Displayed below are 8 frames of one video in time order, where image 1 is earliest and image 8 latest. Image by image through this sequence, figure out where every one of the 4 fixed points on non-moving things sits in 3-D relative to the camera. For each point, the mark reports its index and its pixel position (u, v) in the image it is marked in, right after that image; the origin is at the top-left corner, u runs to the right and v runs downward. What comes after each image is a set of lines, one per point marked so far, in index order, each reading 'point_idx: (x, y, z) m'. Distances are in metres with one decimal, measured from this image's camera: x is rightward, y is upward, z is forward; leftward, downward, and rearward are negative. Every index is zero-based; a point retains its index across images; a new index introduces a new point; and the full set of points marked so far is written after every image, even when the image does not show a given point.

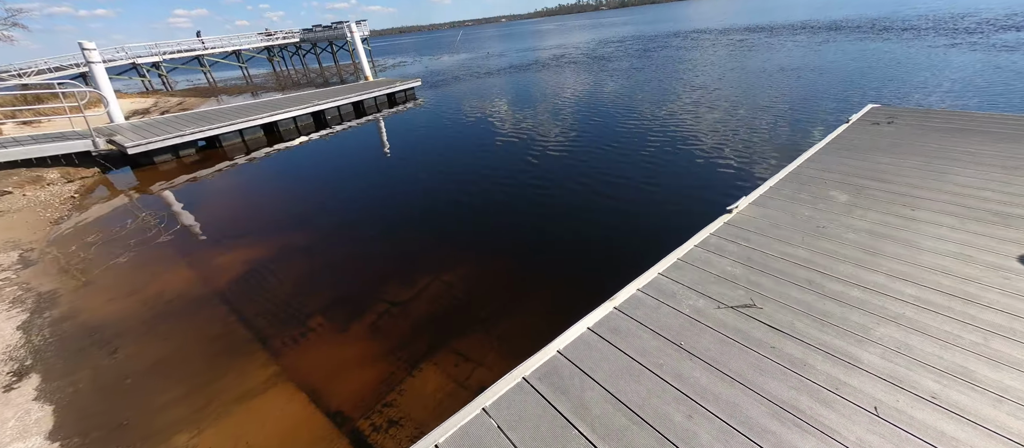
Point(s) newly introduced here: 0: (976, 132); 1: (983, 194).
0: (+10.0, +2.0, +8.4) m
1: (+7.0, +0.4, +5.8) m
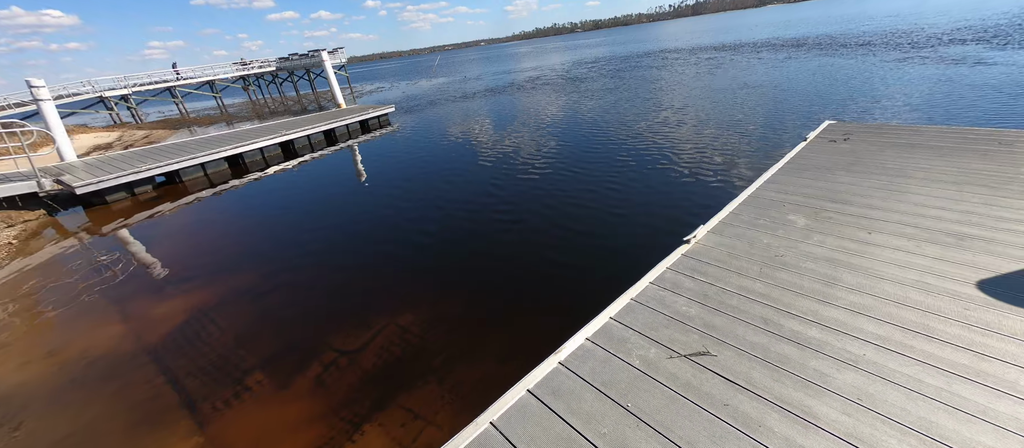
0: (+9.1, +1.7, +8.5) m
1: (+6.3, +0.2, +5.8) m
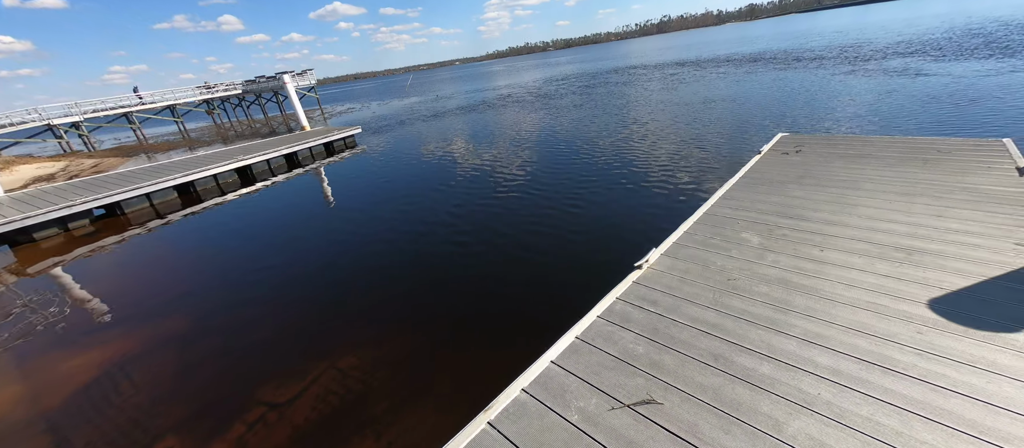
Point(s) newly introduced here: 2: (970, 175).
0: (+8.1, +1.5, +8.6) m
1: (+5.5, 0.0, +5.7) m
2: (+8.3, +0.9, +7.1) m
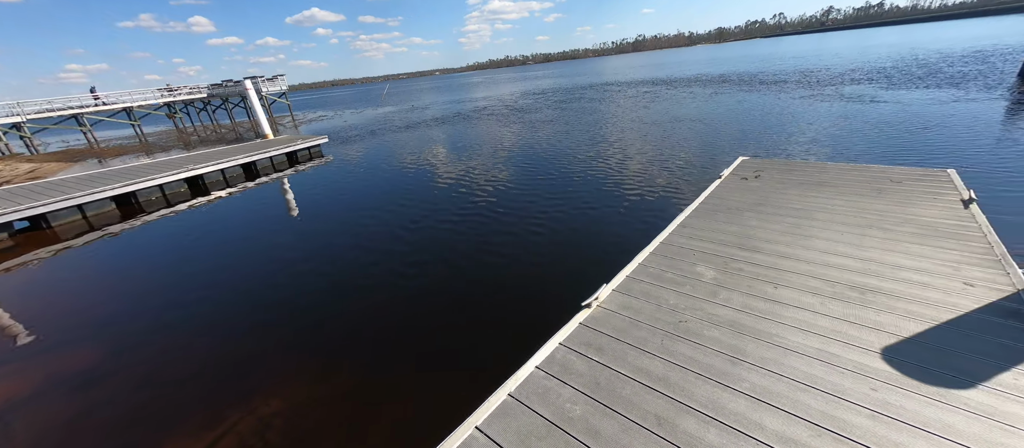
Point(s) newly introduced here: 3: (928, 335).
0: (+7.1, +0.9, +8.7) m
1: (+4.7, -0.5, +5.6) m
2: (+7.5, +0.3, +7.1) m
3: (+4.3, -1.2, +4.1) m
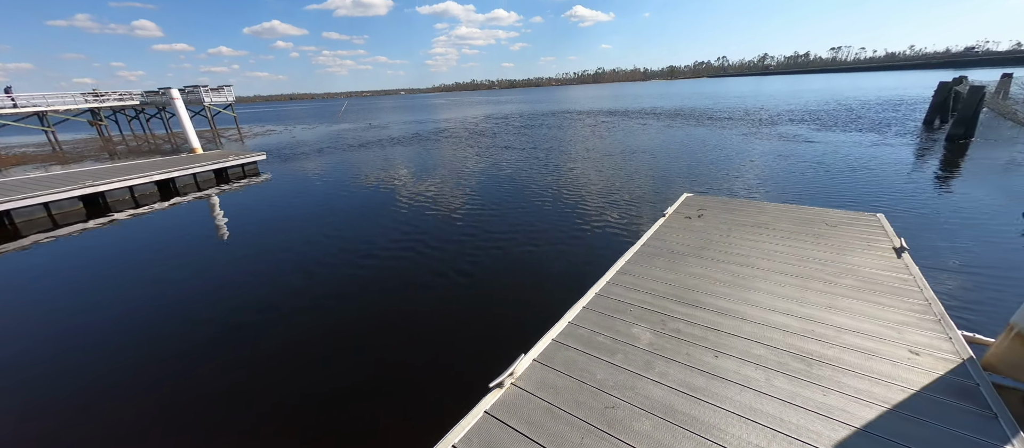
0: (+5.7, -0.1, +8.5) m
1: (+3.6, -1.3, +5.1) m
2: (+6.1, -0.5, +7.0) m
3: (+3.3, -1.8, +3.5) m
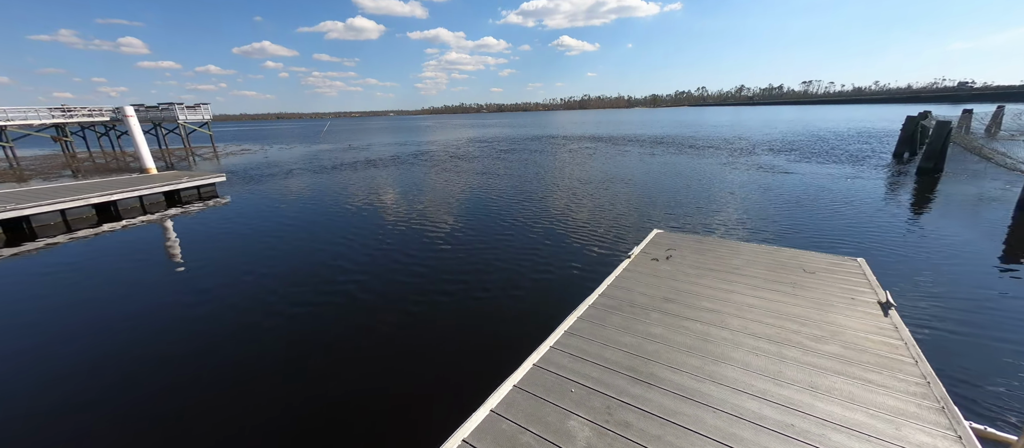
0: (+4.6, -1.0, +7.7) m
1: (+2.6, -1.9, +4.1) m
2: (+5.1, -1.4, +6.1) m
3: (+2.4, -2.4, +2.5) m
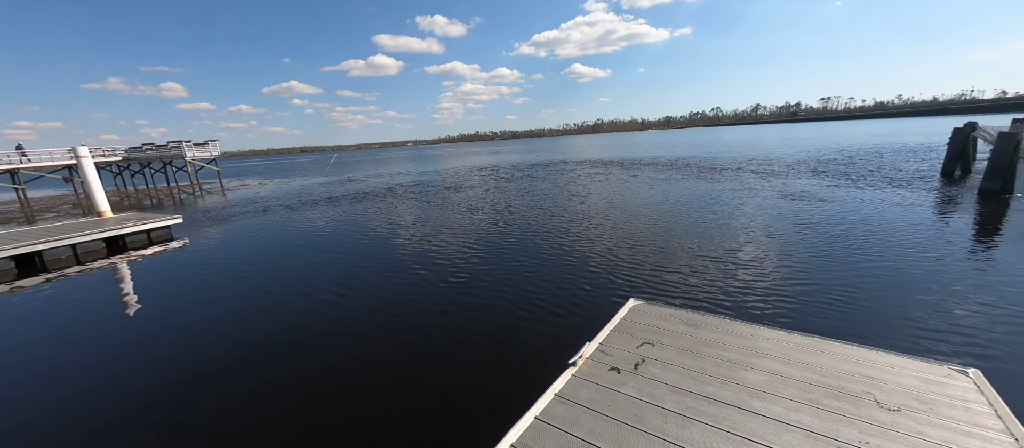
0: (+2.8, -2.0, +4.3) m
1: (+0.7, -2.8, +0.7) m
2: (+3.3, -2.3, +2.7) m
3: (+0.4, -3.2, -0.9) m
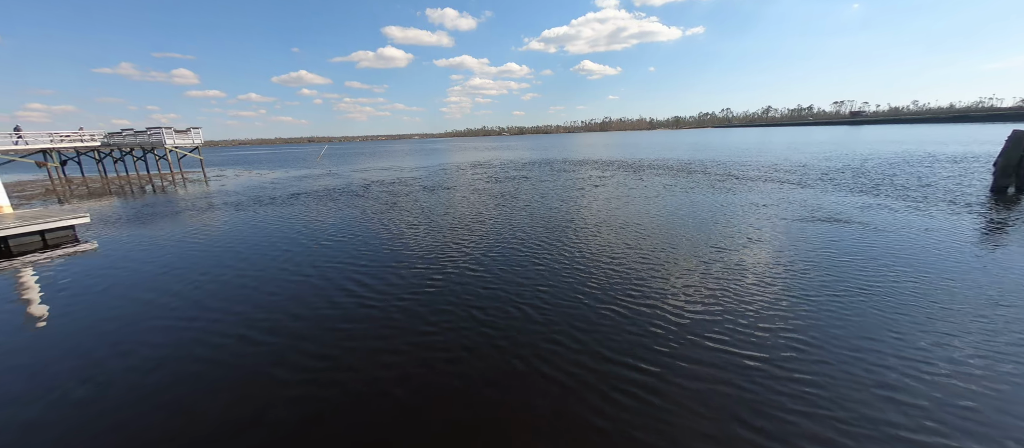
0: (+0.8, -2.9, +0.6) m
1: (-1.4, -3.7, -2.9) m
2: (+1.2, -3.2, -1.0) m
3: (-1.7, -4.0, -4.5) m
